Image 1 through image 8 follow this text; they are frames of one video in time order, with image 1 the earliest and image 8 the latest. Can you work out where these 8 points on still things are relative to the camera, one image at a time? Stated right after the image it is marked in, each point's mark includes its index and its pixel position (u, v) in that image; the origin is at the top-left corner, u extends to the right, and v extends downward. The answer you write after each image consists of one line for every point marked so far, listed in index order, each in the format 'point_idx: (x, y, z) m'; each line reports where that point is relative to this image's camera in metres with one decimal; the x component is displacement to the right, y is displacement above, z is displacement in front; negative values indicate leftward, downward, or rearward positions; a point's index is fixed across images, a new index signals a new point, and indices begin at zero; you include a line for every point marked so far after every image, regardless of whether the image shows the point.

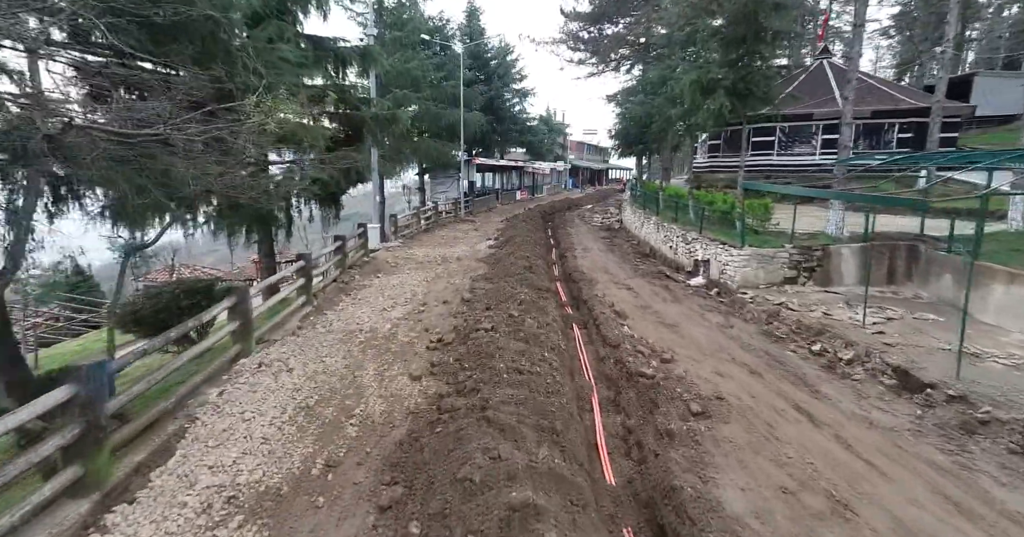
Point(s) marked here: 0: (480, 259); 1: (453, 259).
0: (-1.1, +0.2, +16.8) m
1: (-2.0, +0.3, +17.1) m
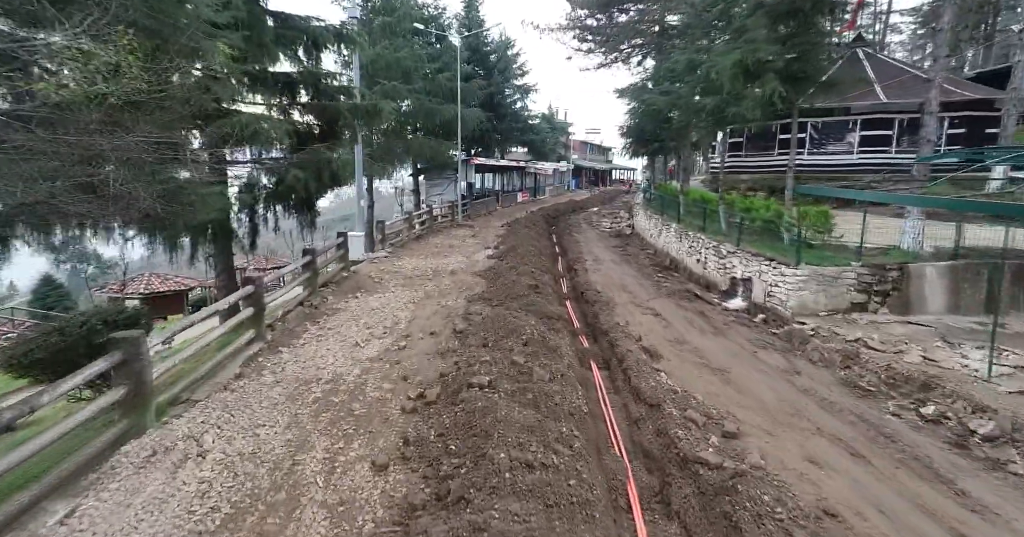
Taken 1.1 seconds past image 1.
0: (-1.0, -0.2, +14.8) m
1: (-1.9, -0.2, +15.1) m
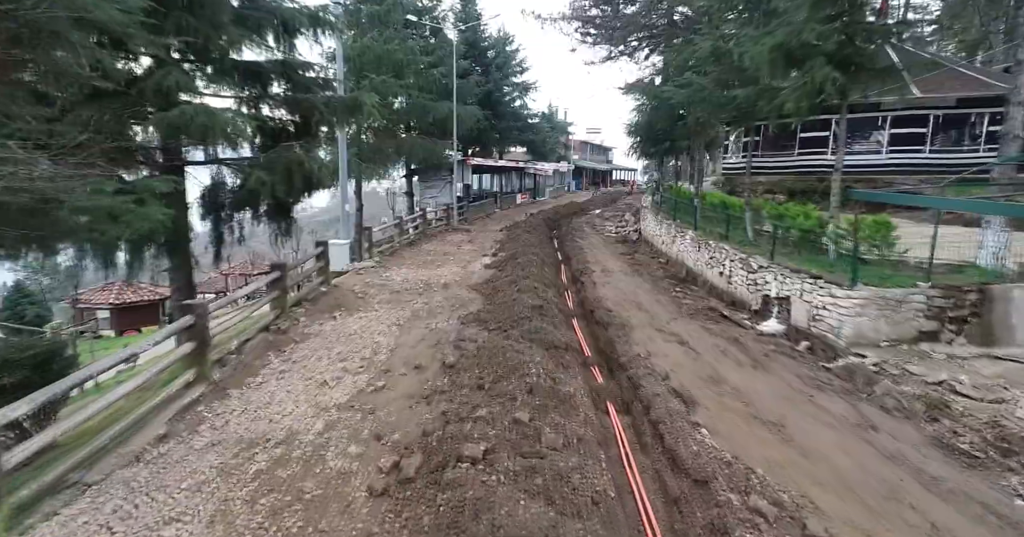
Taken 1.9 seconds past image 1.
0: (-1.0, -0.5, +13.3) m
1: (-2.0, -0.5, +13.6) m
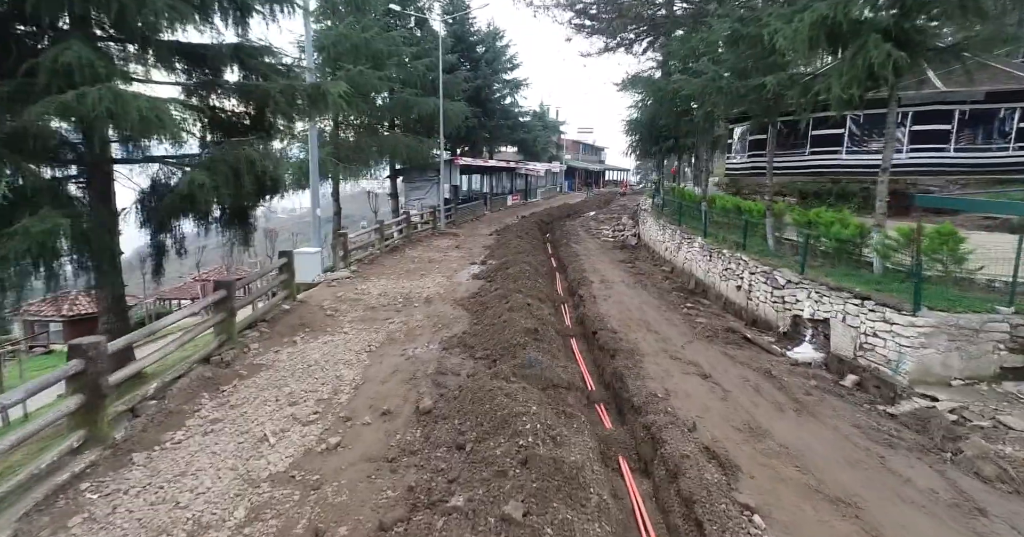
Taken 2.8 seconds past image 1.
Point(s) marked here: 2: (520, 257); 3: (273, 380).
0: (-1.2, -0.8, +11.8) m
1: (-2.2, -0.8, +12.1) m
2: (+0.2, +0.3, +15.8) m
3: (-3.4, -1.6, +7.2) m
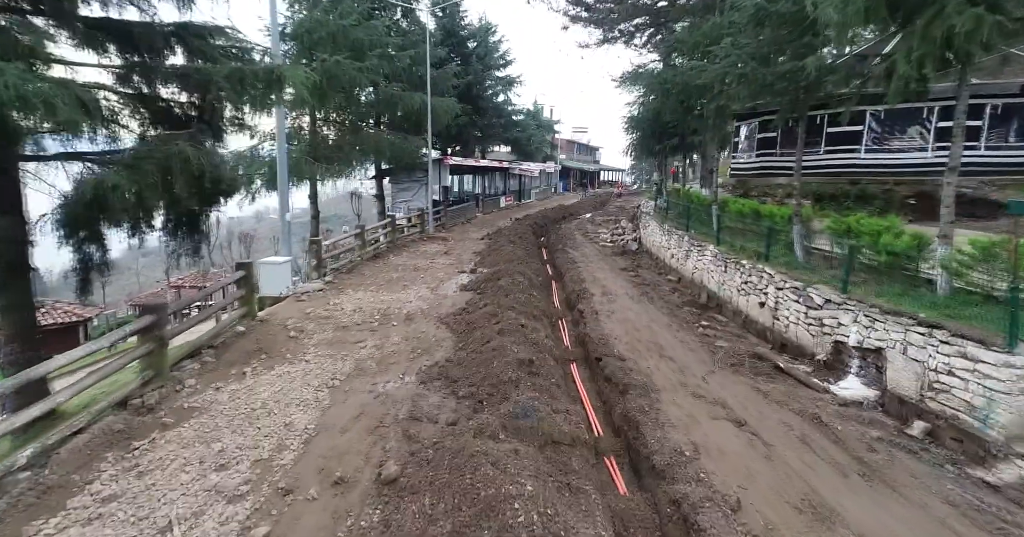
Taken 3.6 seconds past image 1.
0: (-1.4, -1.1, +10.4) m
1: (-2.4, -1.0, +10.6) m
2: (0.0, +0.1, +14.4) m
3: (-3.5, -1.8, +5.8) m
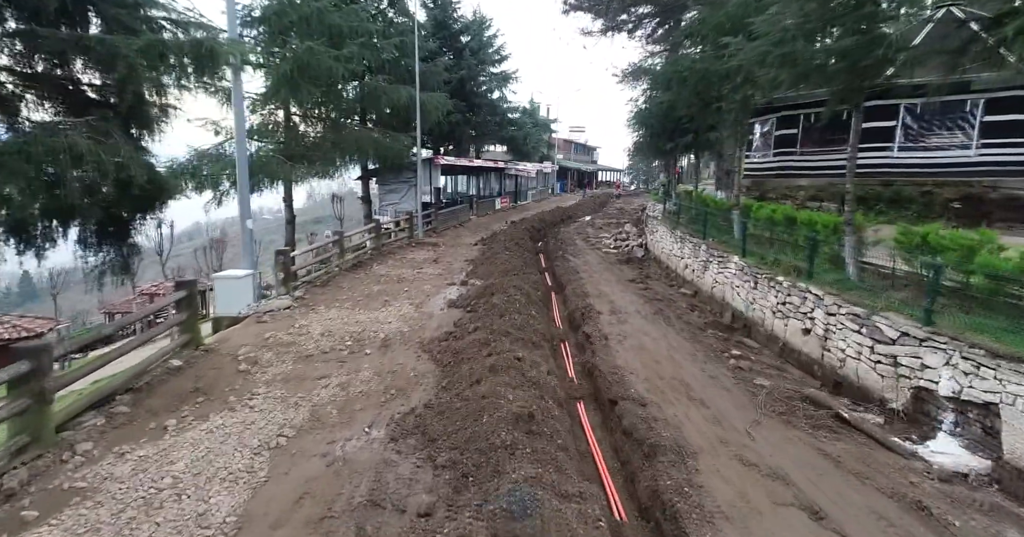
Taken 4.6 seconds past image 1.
0: (-1.5, -1.4, +8.8) m
1: (-2.5, -1.4, +9.0) m
2: (-0.1, -0.2, +12.8) m
3: (-3.6, -2.1, +4.2) m
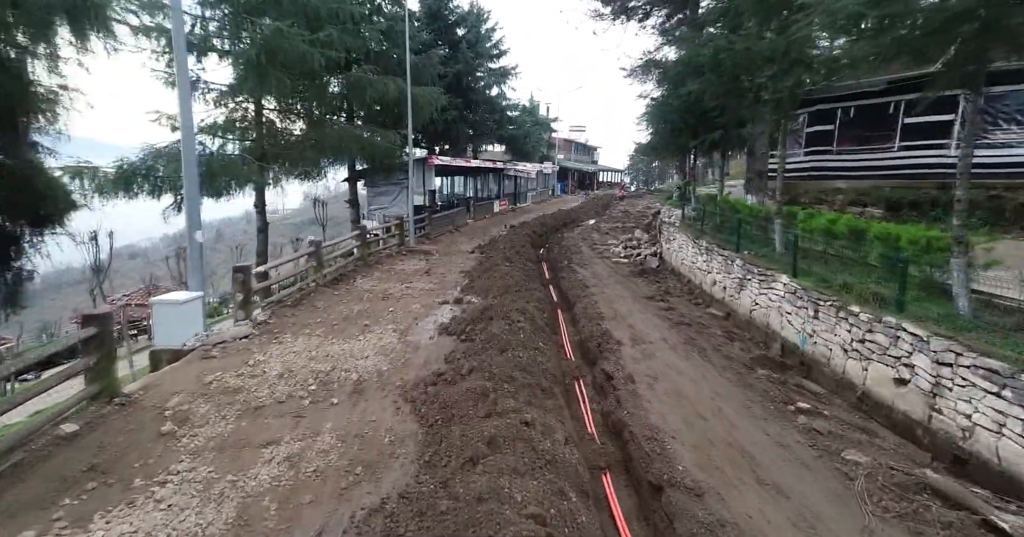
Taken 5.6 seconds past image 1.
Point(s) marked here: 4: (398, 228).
0: (-1.4, -1.7, +6.9) m
1: (-2.4, -1.7, +7.2) m
2: (-0.1, -0.6, +11.0) m
3: (-3.5, -2.5, +2.3) m
4: (-4.3, +1.5, +19.0) m
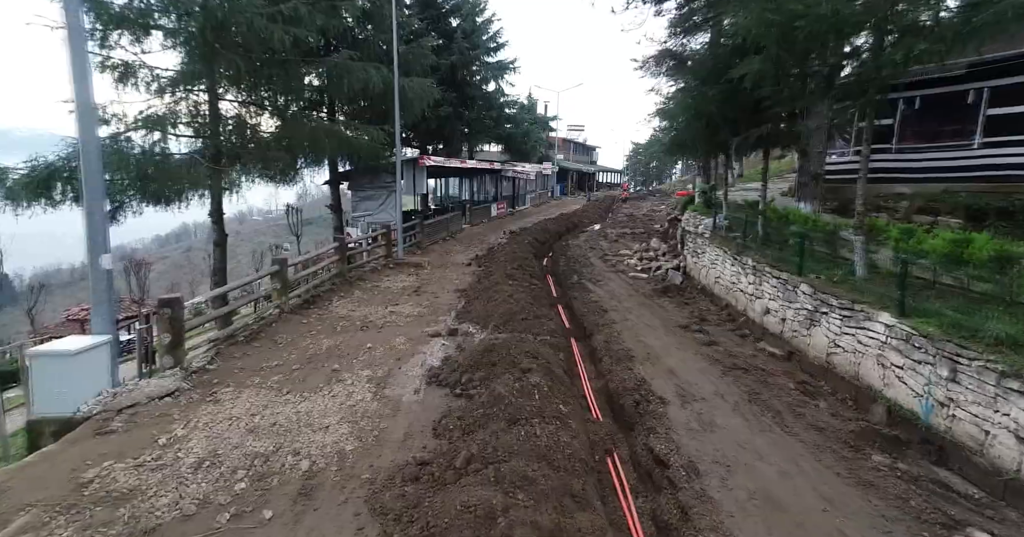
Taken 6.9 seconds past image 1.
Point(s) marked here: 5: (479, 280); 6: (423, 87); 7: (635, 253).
0: (-1.3, -2.2, +4.6) m
1: (-2.2, -2.2, +4.9) m
2: (+0.1, -1.1, +8.7) m
3: (-3.3, -3.0, 0.0) m
4: (-4.2, +1.0, +16.7) m
5: (-0.9, -0.3, +13.4) m
6: (-2.9, +6.2, +17.5) m
7: (+4.3, +0.5, +18.0) m
